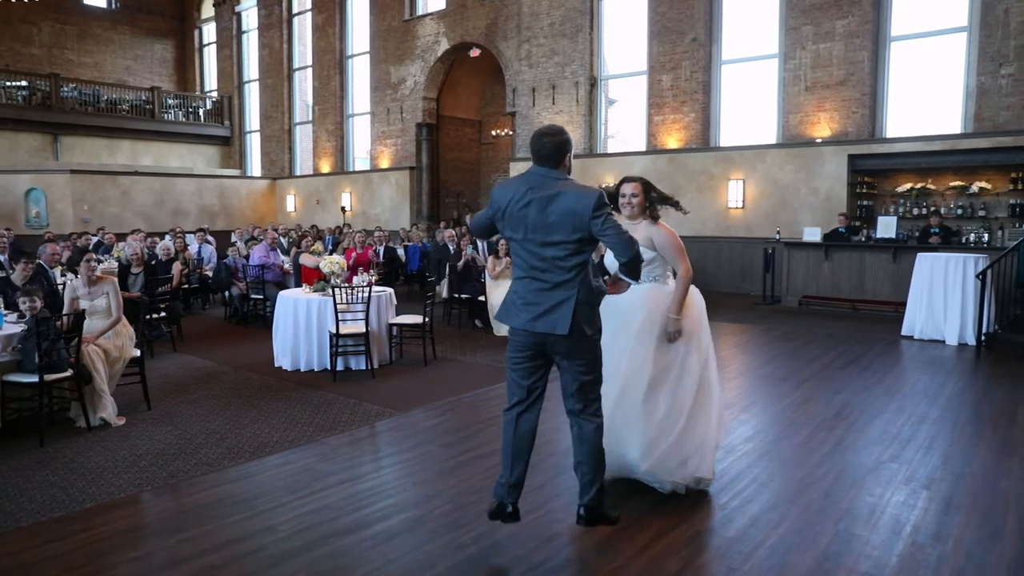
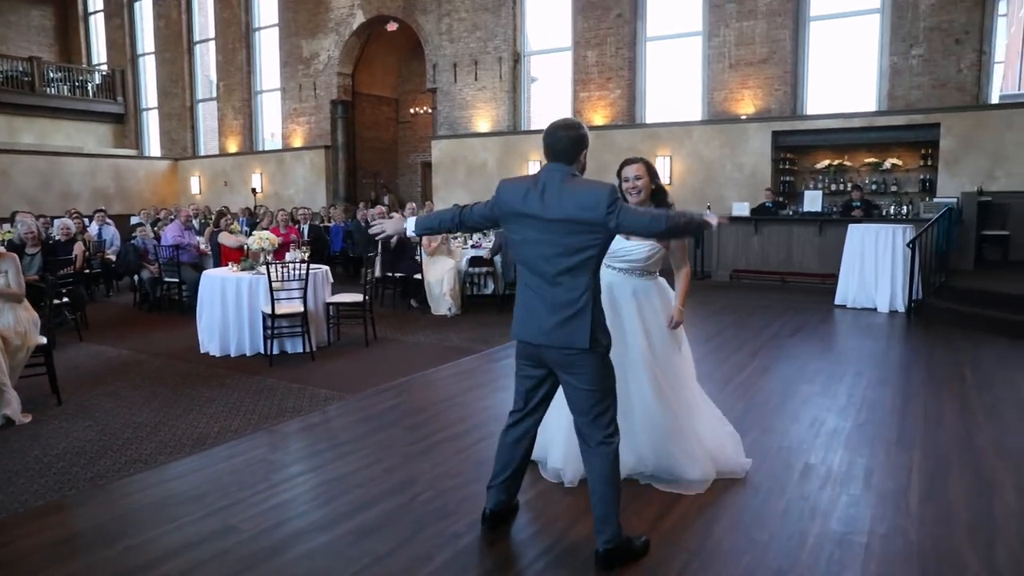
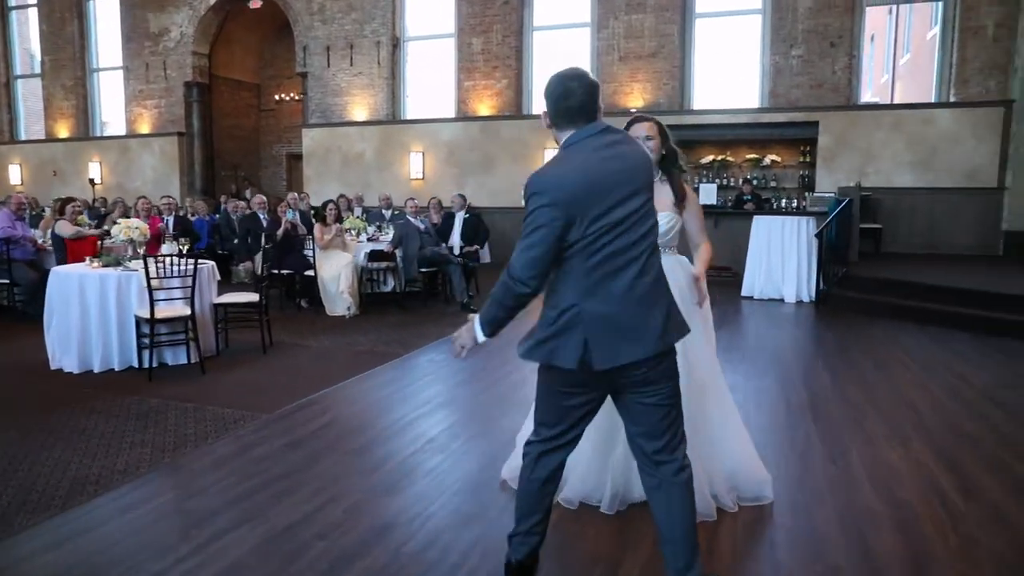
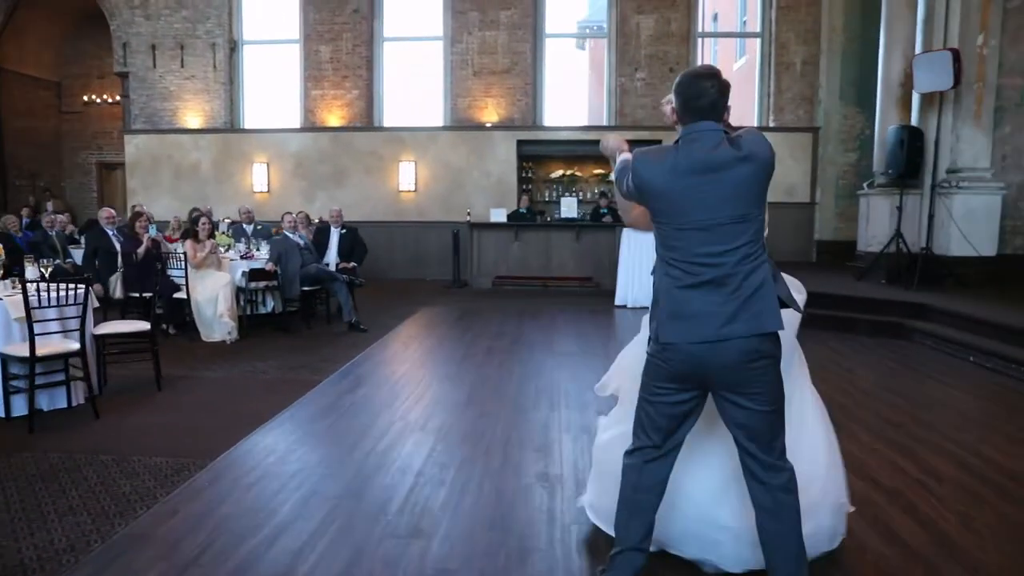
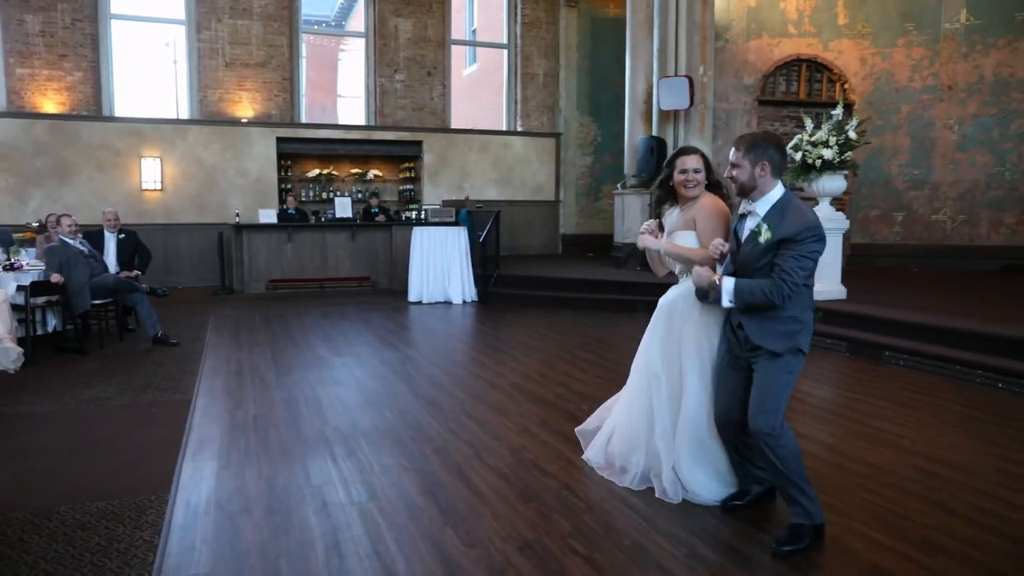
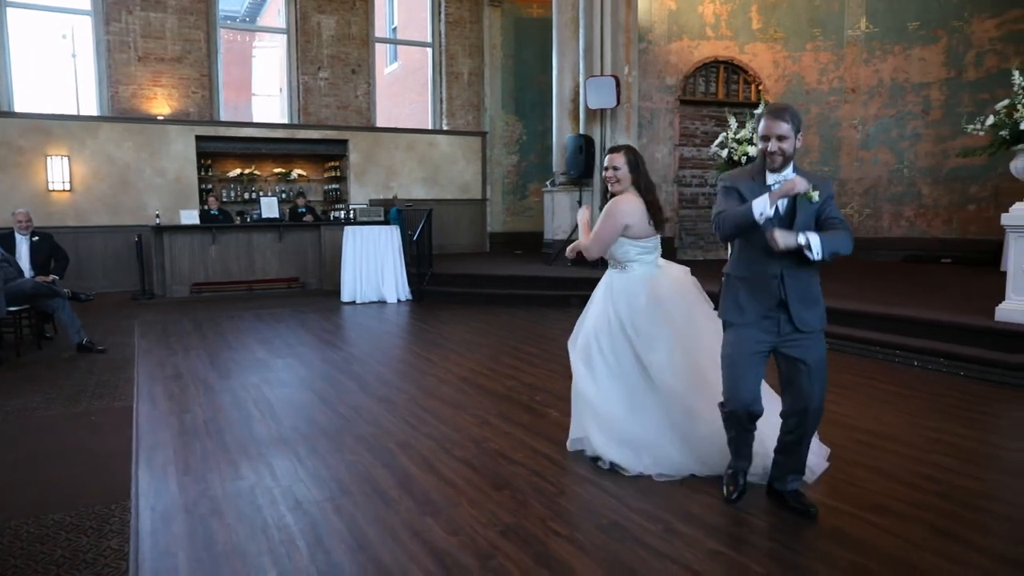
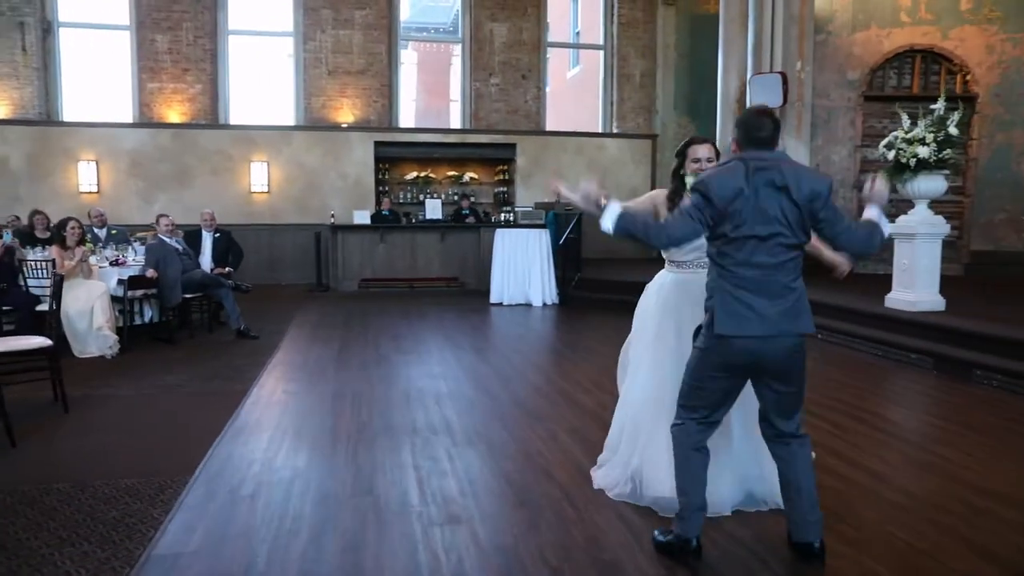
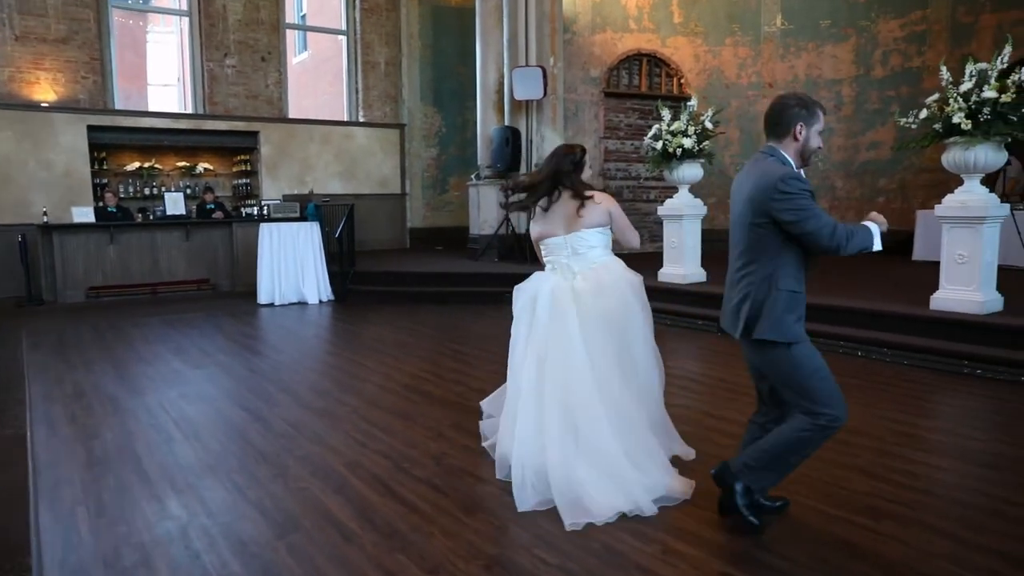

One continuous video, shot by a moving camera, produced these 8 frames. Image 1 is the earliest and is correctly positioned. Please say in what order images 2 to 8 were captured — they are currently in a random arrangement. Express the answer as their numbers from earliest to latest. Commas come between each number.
2, 3, 4, 7, 5, 6, 8
